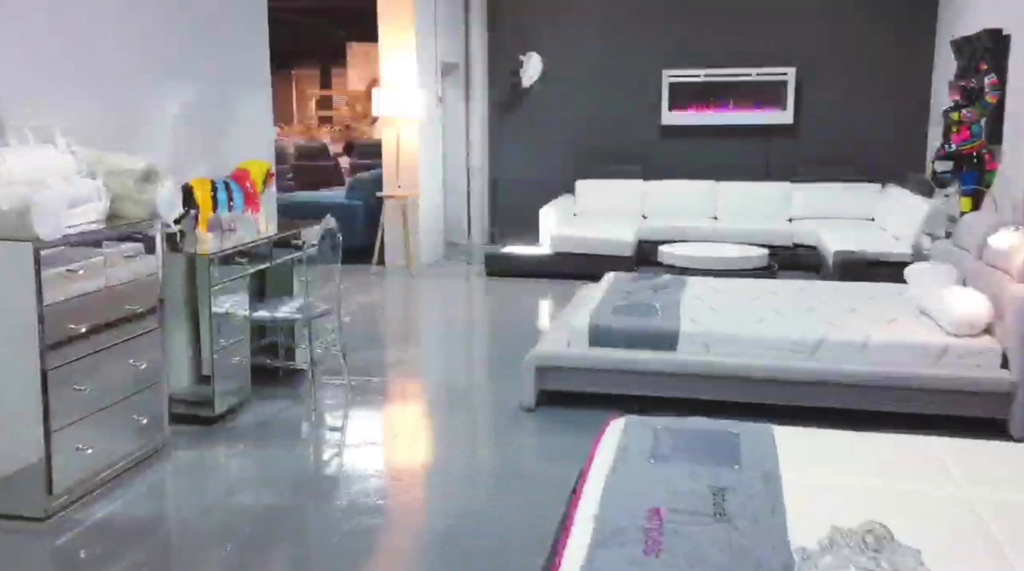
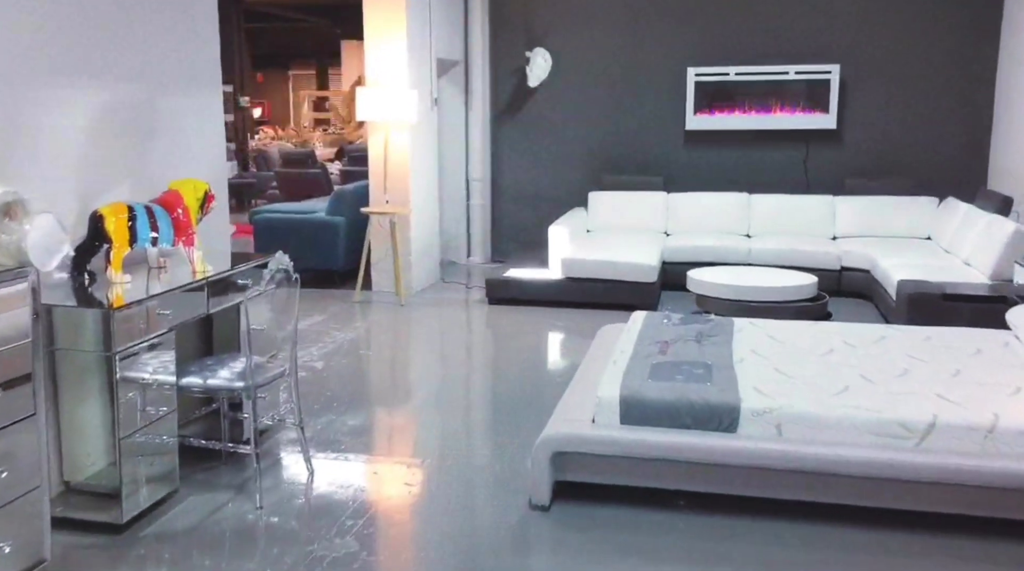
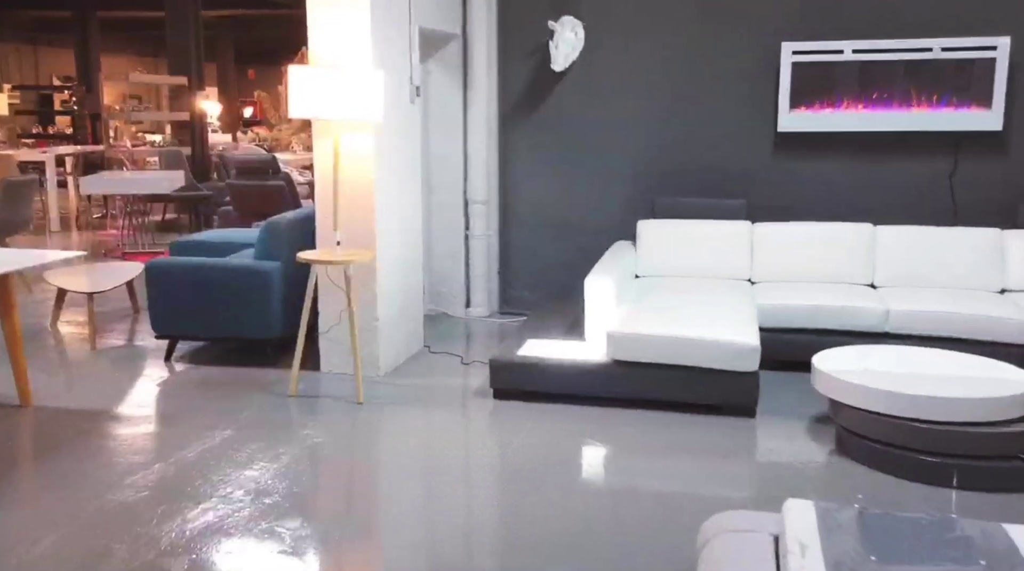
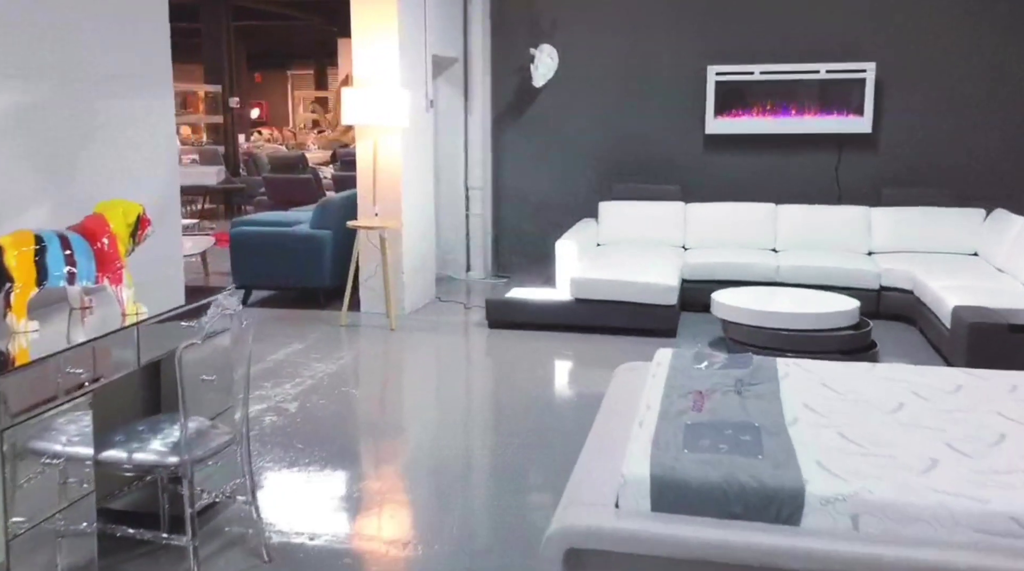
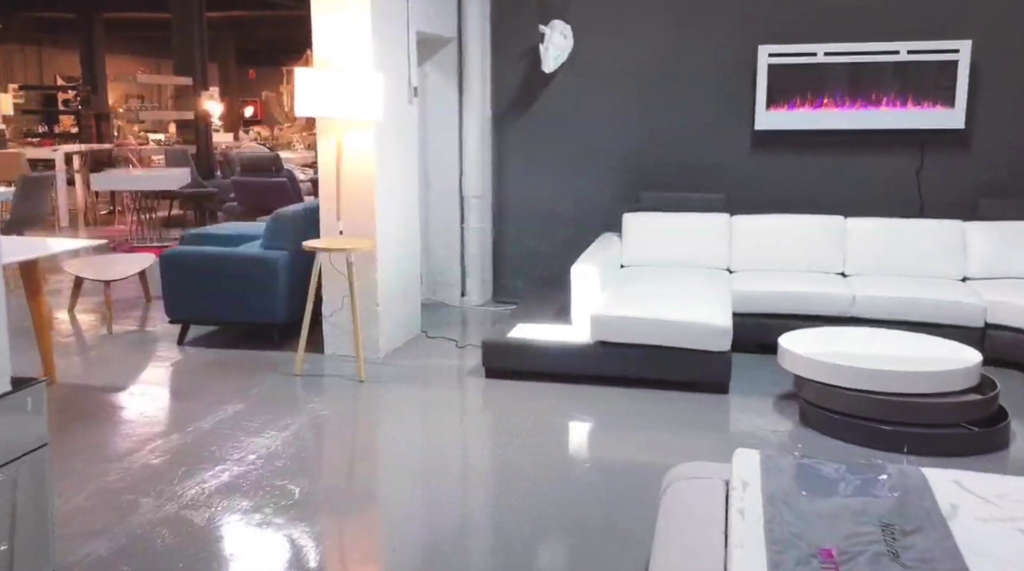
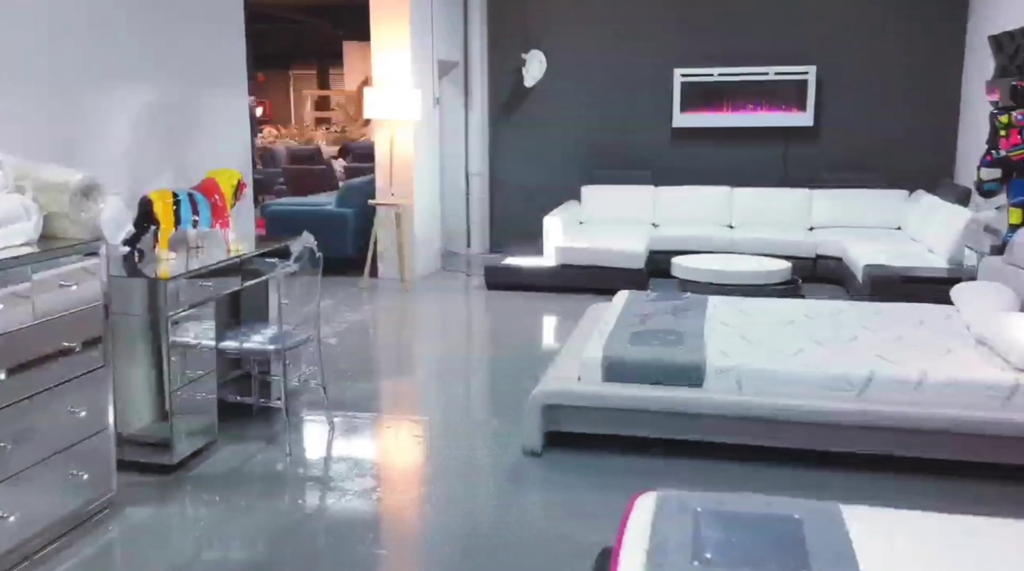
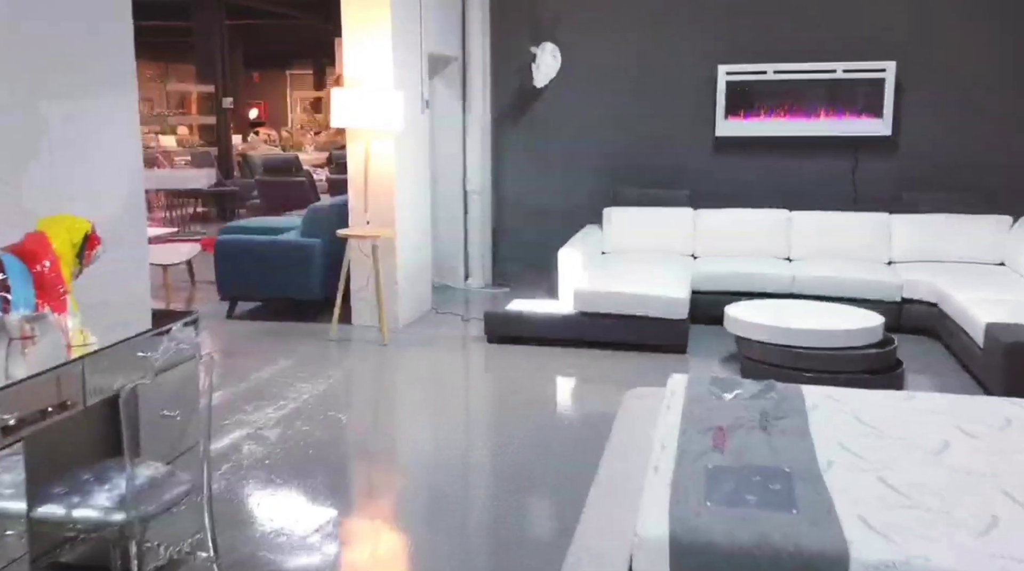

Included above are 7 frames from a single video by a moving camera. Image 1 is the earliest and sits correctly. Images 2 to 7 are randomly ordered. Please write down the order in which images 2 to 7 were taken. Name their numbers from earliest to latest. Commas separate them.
6, 2, 4, 7, 5, 3
